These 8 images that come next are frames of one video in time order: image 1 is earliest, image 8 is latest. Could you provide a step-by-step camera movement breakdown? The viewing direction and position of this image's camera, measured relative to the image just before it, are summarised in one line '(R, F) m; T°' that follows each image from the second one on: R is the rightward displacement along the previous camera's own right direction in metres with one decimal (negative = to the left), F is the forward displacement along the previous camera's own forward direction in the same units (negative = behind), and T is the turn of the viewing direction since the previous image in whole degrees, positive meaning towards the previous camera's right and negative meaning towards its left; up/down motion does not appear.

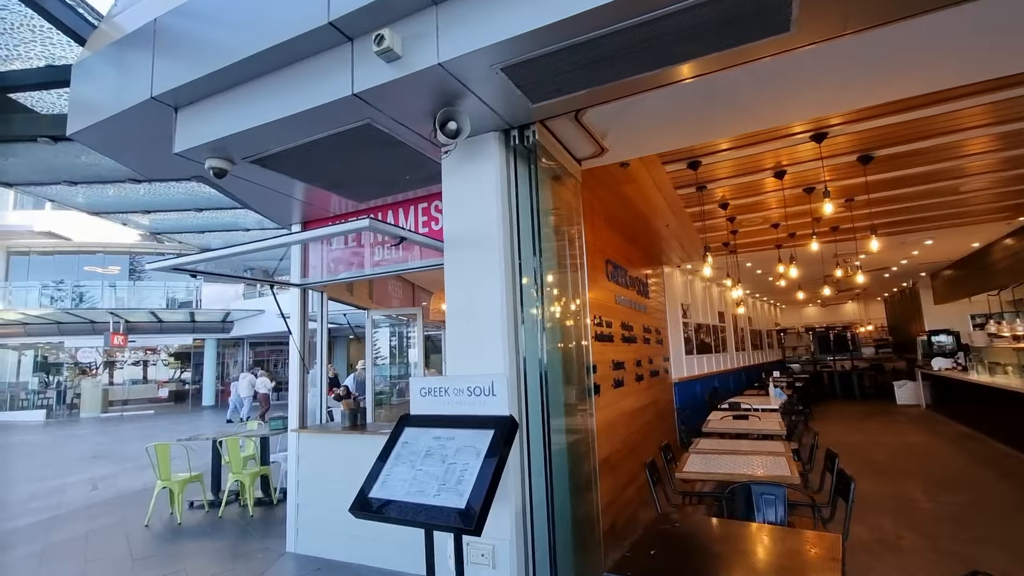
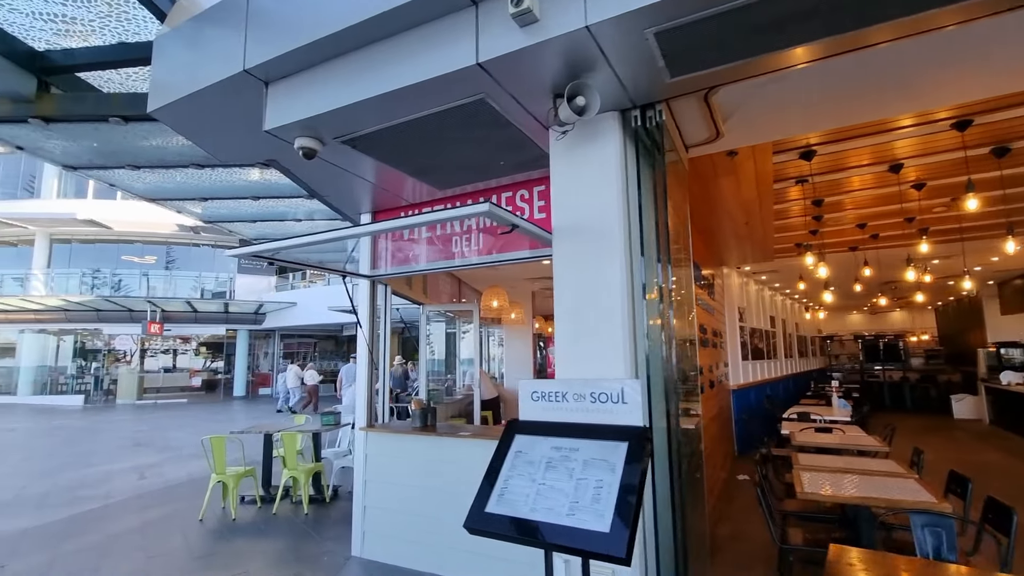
(-0.4, +0.2) m; -2°
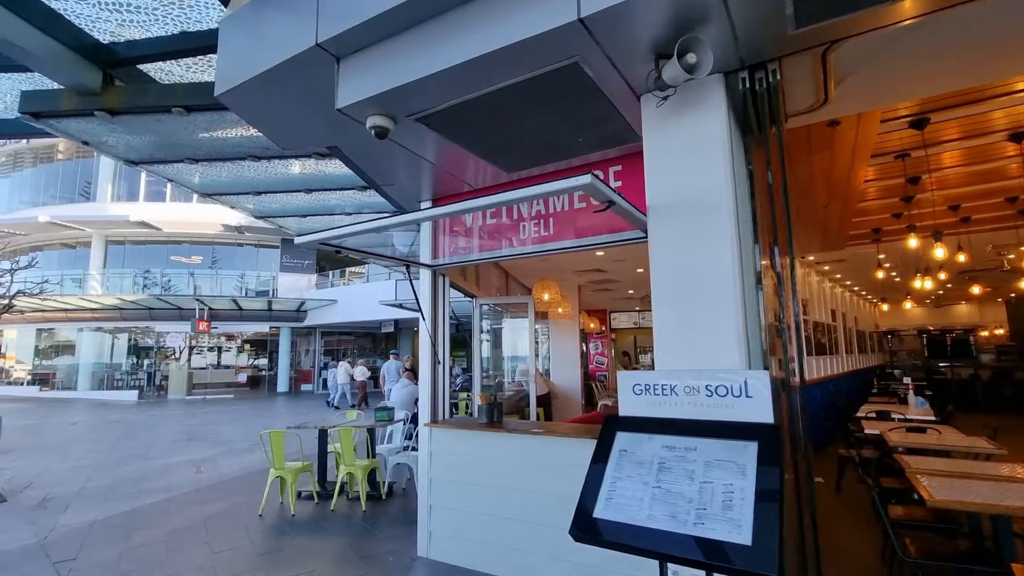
(-0.2, +0.2) m; -3°
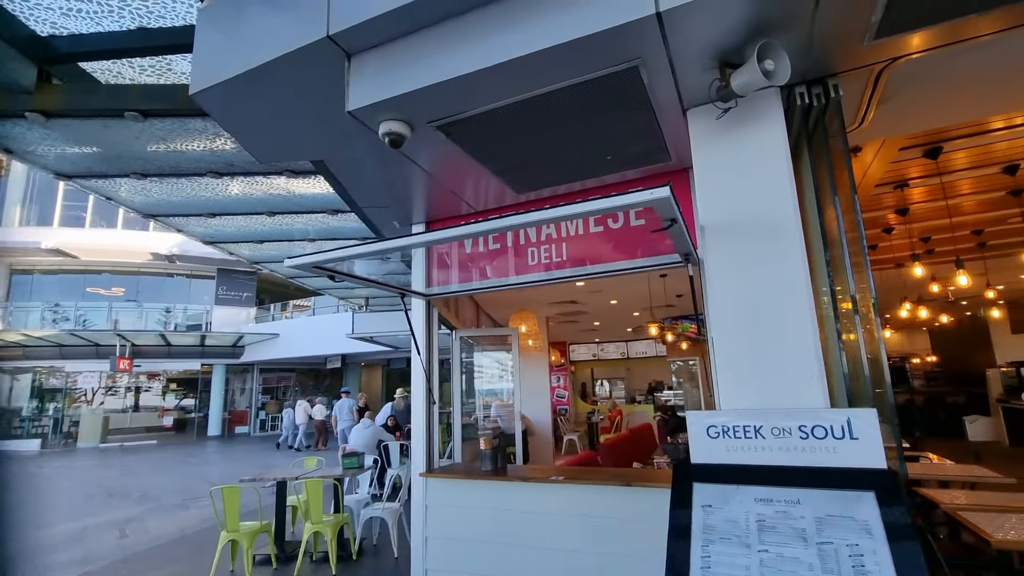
(-0.3, +0.3) m; +6°
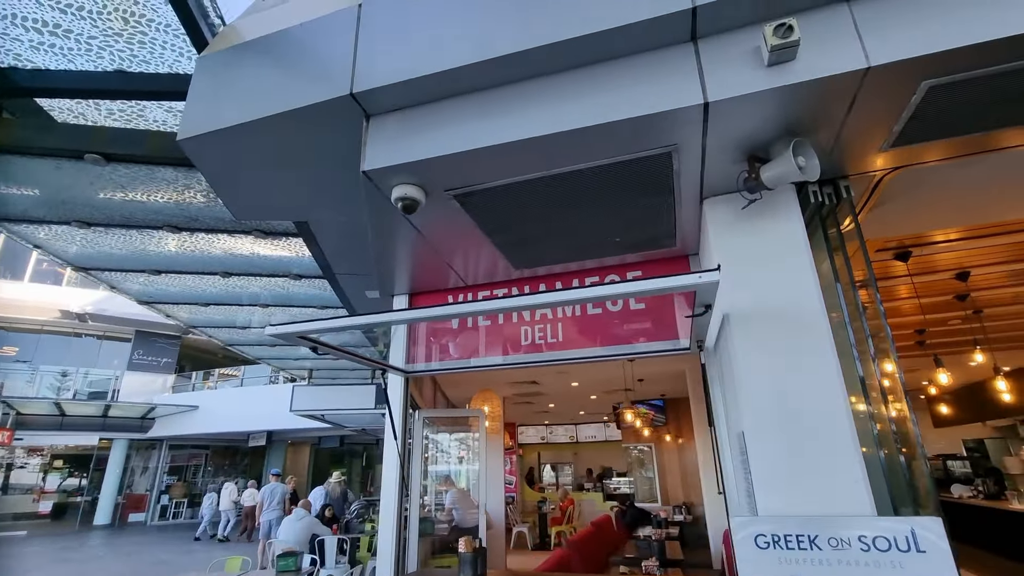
(-0.3, +0.2) m; +7°
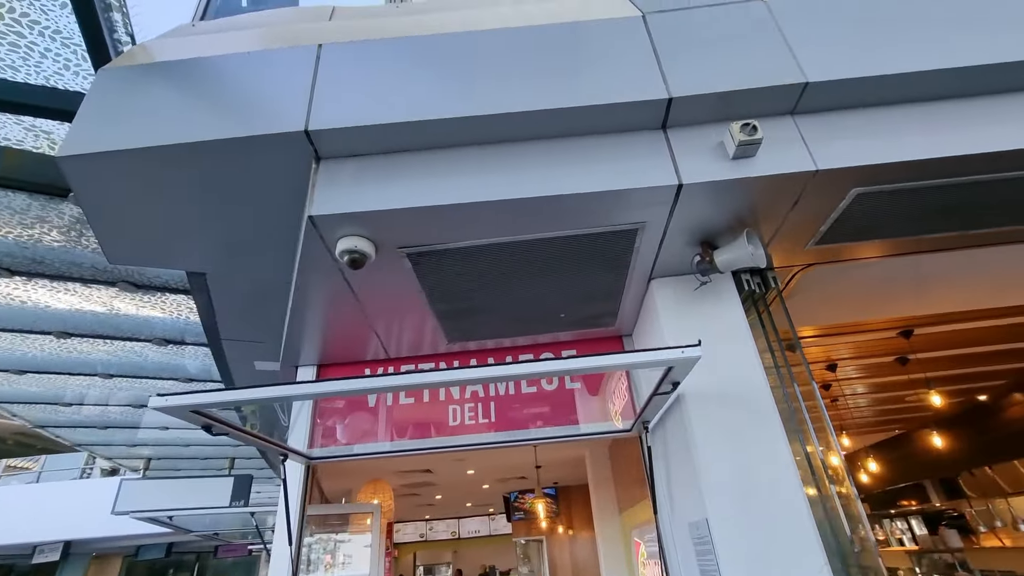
(-0.3, +0.2) m; +14°
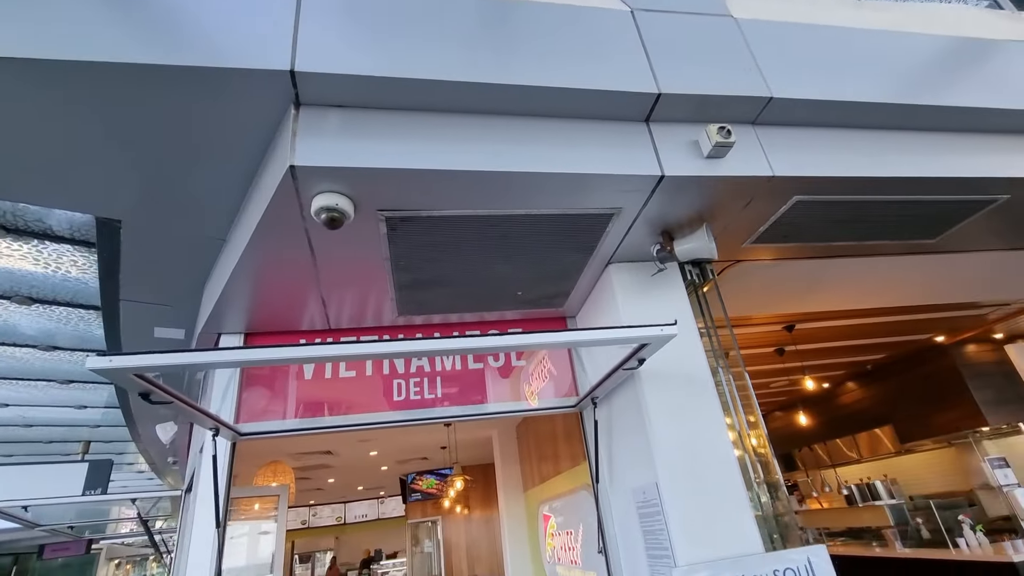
(-0.3, 0.0) m; +13°
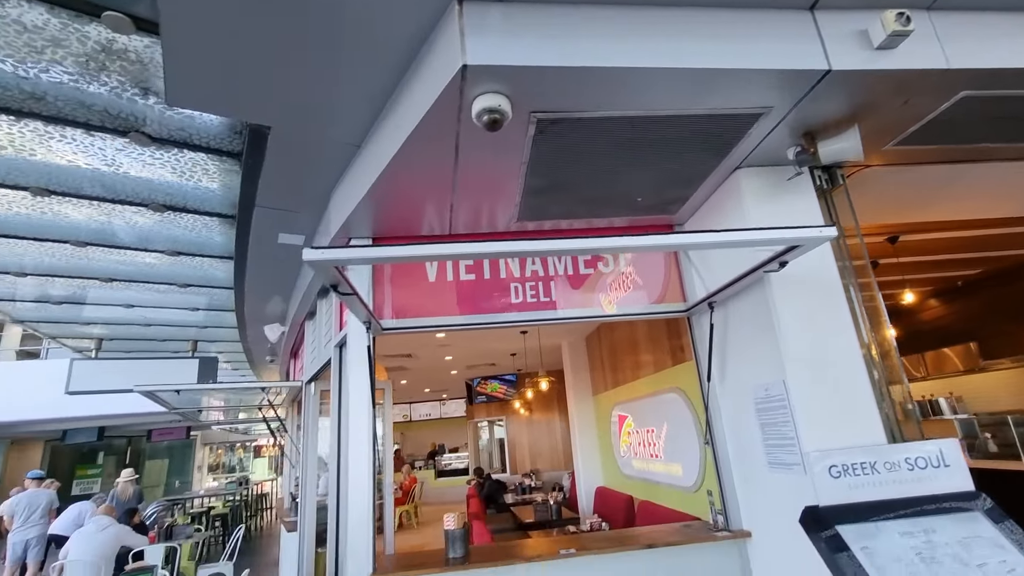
(-0.4, -0.1) m; -5°
